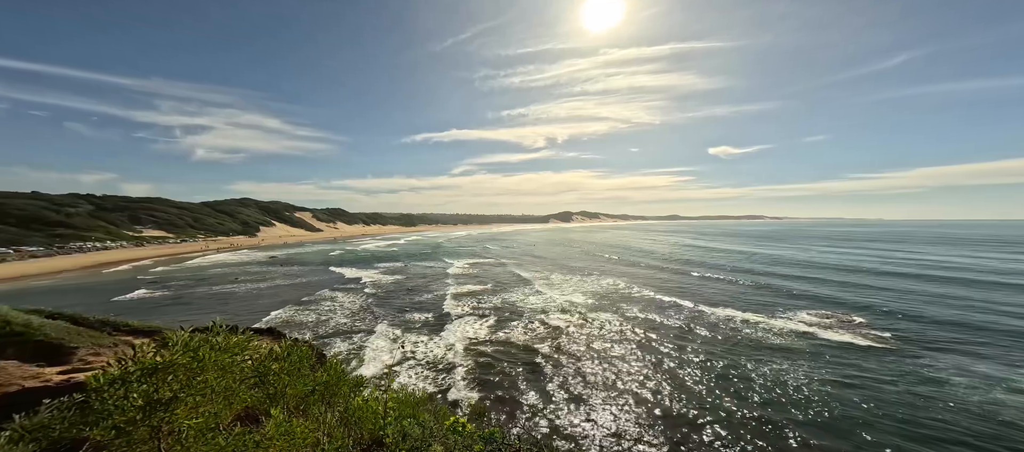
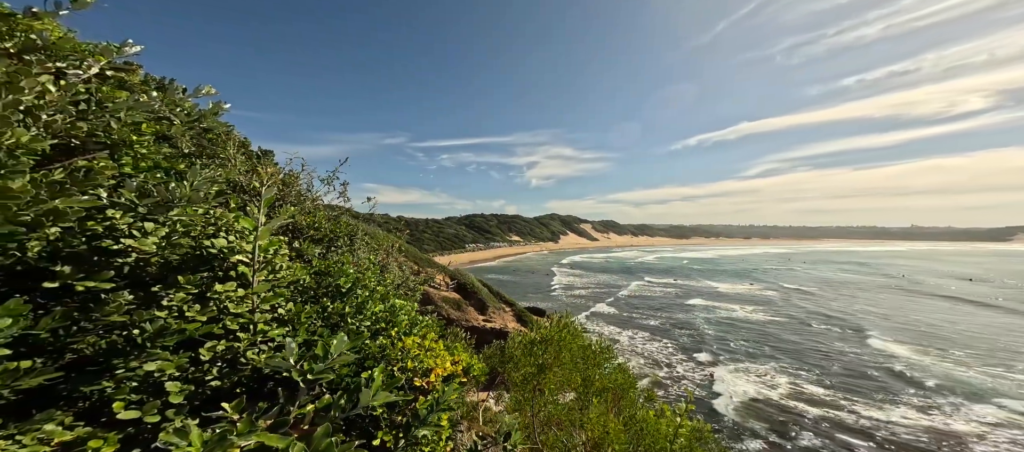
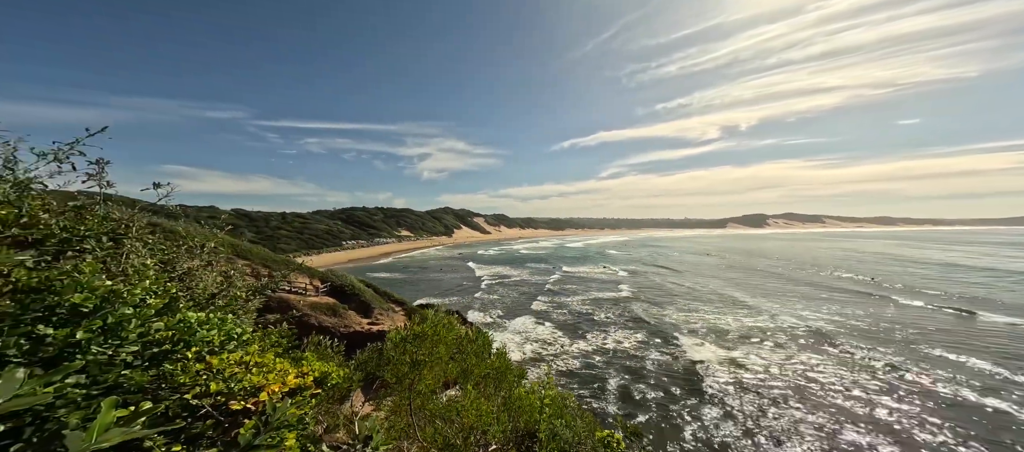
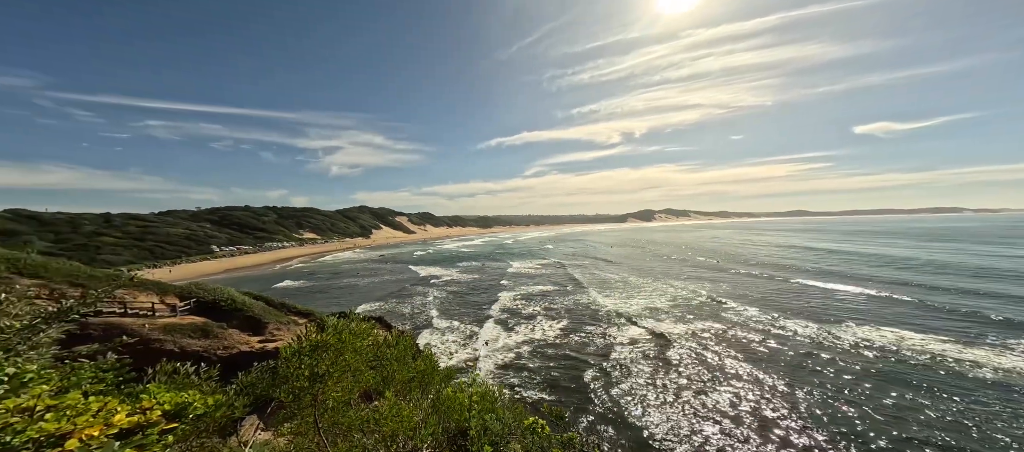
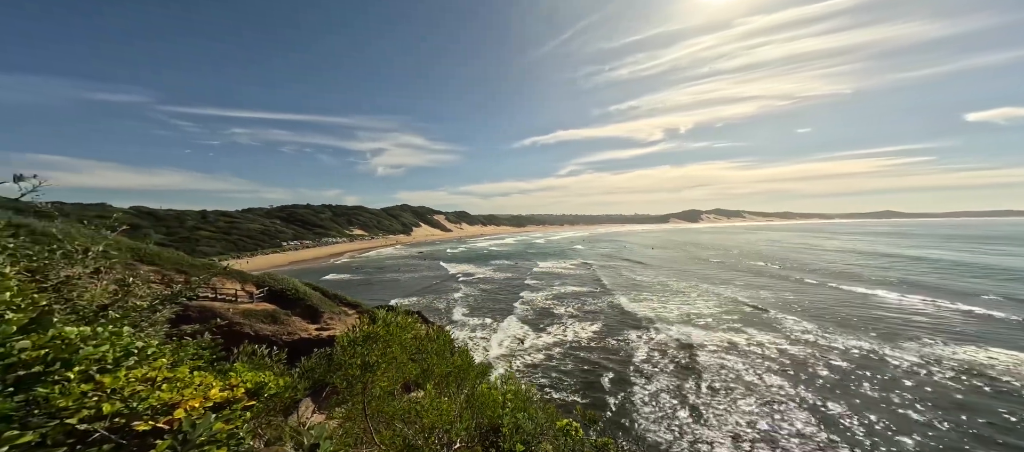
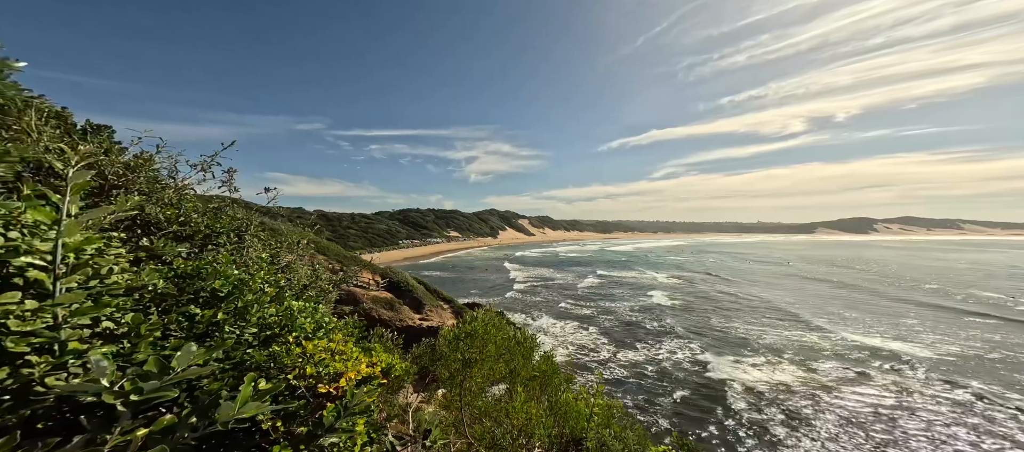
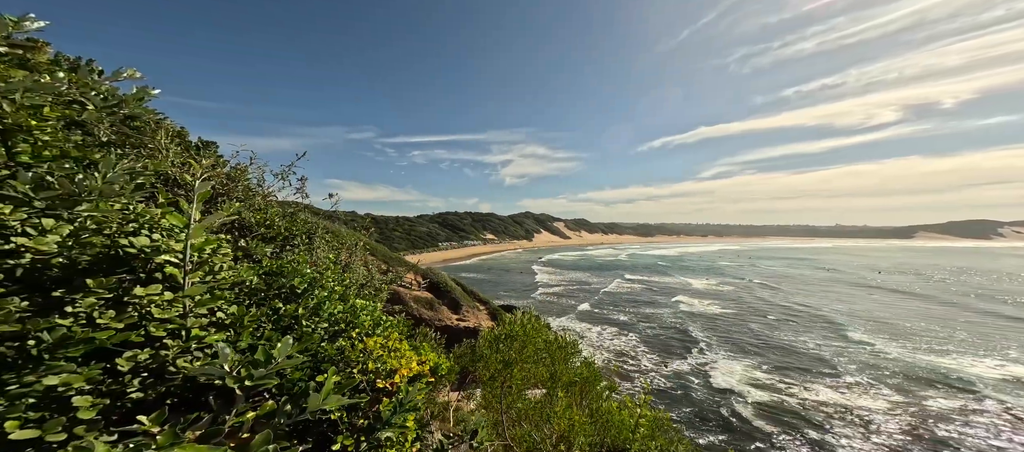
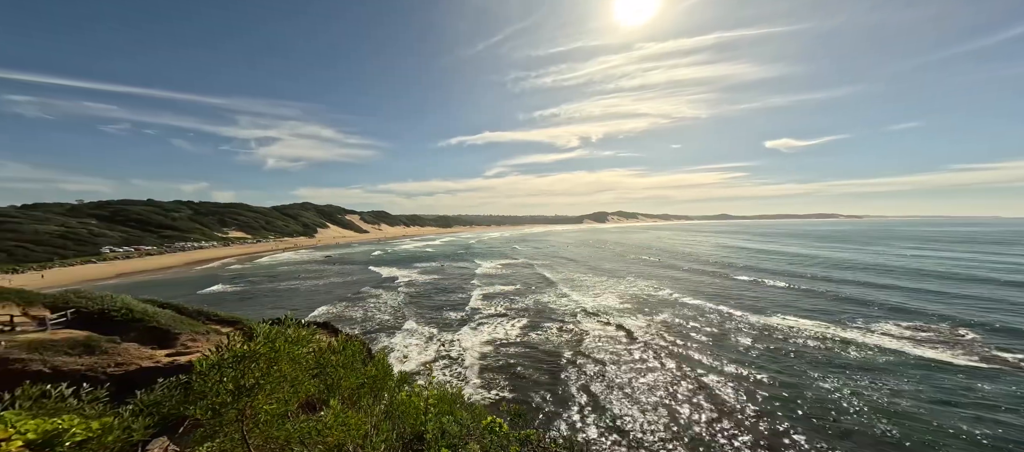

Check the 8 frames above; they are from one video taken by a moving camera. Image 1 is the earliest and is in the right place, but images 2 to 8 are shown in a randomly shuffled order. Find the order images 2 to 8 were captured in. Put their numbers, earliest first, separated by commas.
8, 4, 5, 3, 6, 7, 2
